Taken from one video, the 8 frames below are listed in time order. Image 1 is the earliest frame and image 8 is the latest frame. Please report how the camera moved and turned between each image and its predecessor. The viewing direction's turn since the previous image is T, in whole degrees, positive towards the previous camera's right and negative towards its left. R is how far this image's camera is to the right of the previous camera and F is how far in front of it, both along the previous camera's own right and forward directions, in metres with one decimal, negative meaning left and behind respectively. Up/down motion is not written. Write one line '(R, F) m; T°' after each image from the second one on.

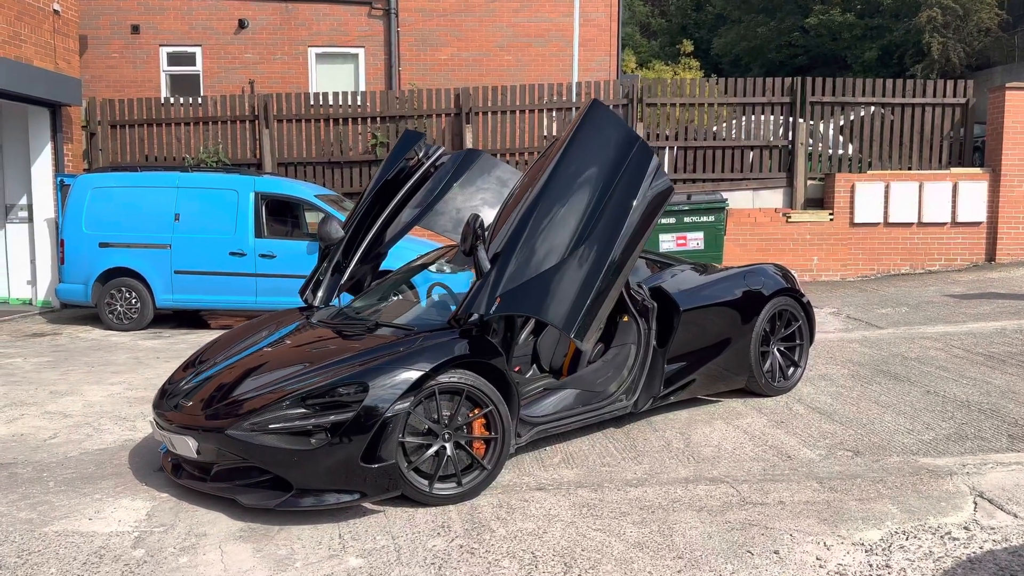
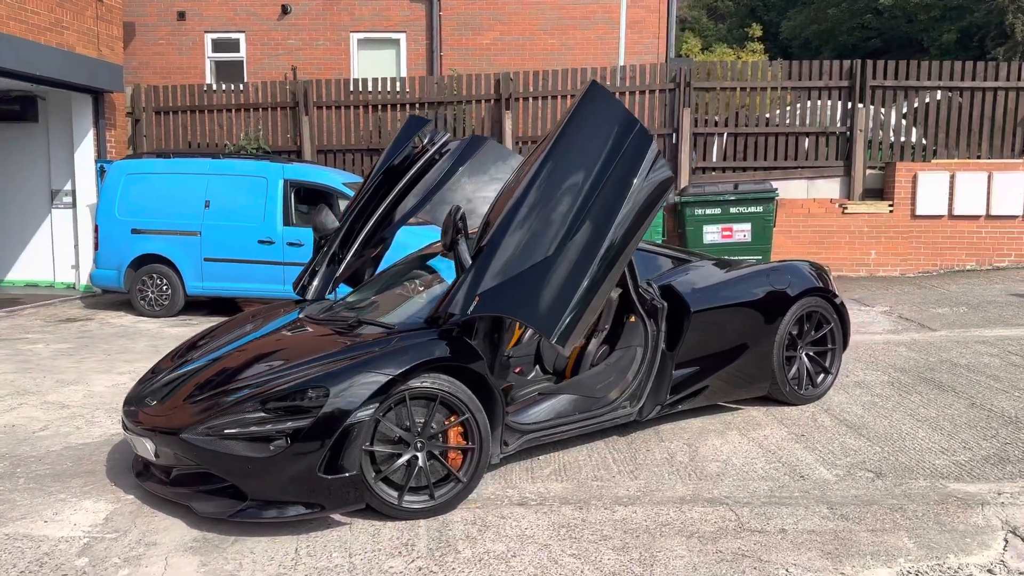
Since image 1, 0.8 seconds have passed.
(+0.3, +0.3) m; -4°
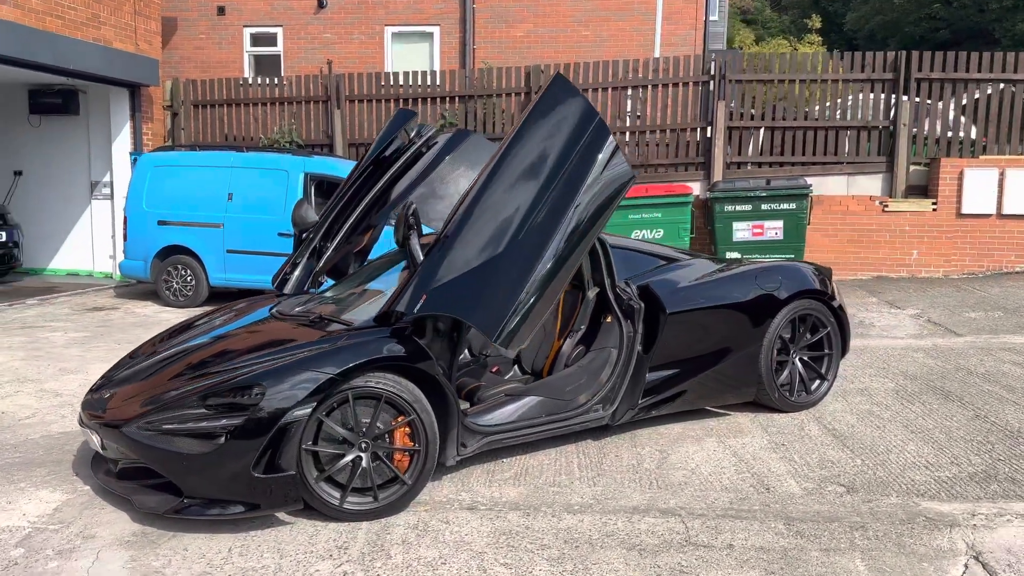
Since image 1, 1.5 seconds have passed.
(+0.4, +0.1) m; -4°
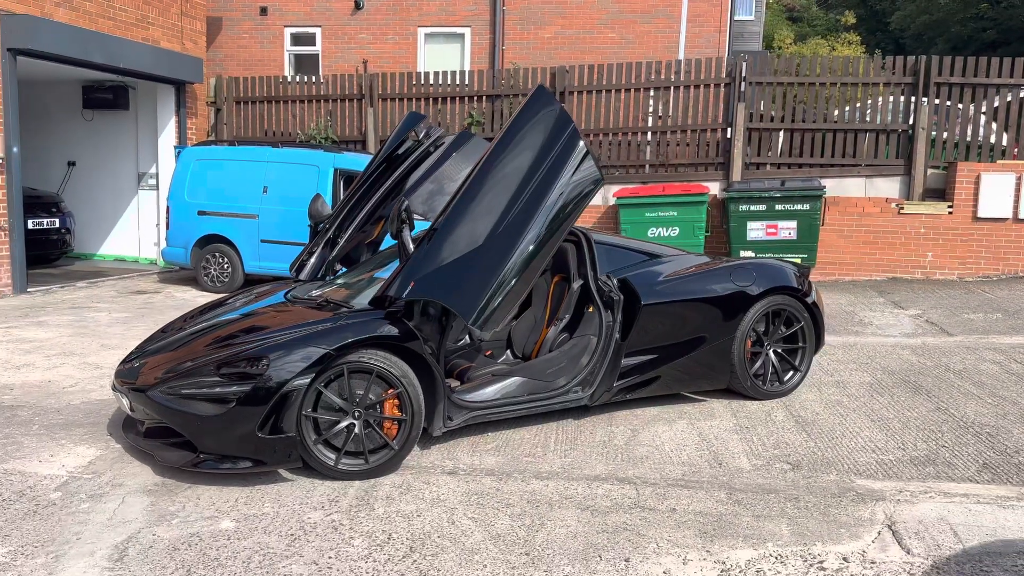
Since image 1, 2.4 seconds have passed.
(+0.3, -0.4) m; -3°
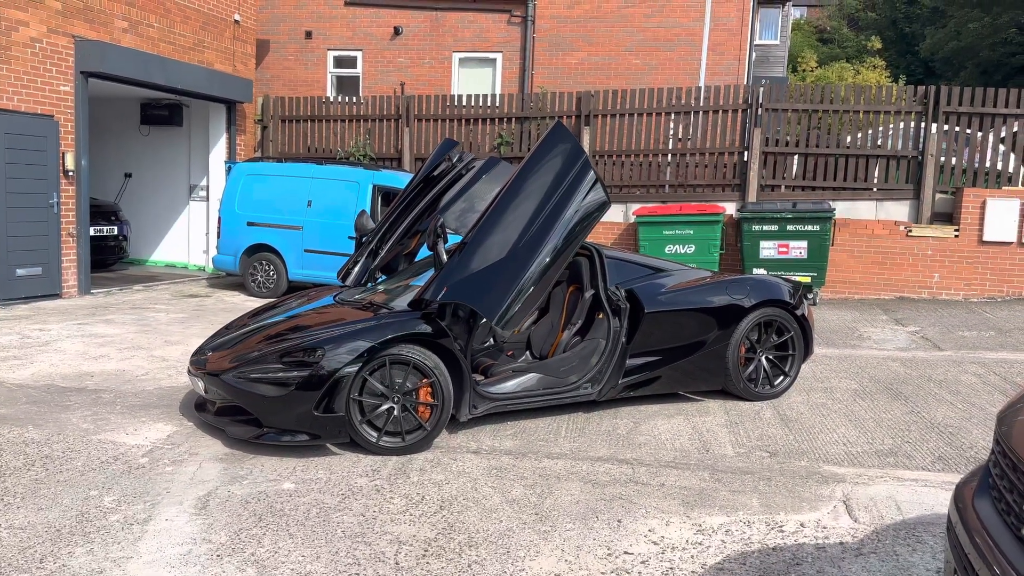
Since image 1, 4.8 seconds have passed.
(+0.1, -0.6) m; -2°
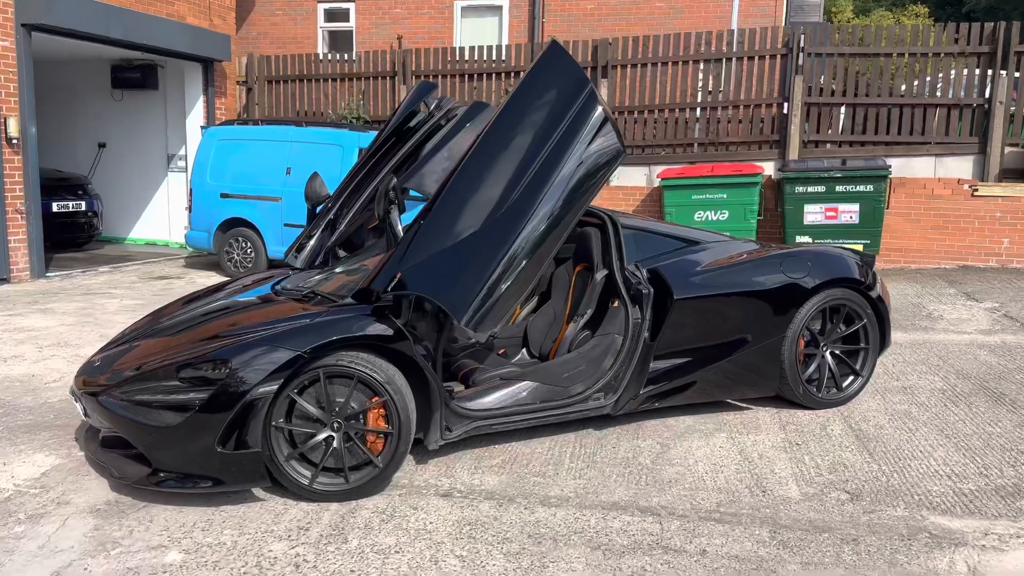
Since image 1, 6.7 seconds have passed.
(+0.2, +1.2) m; -2°
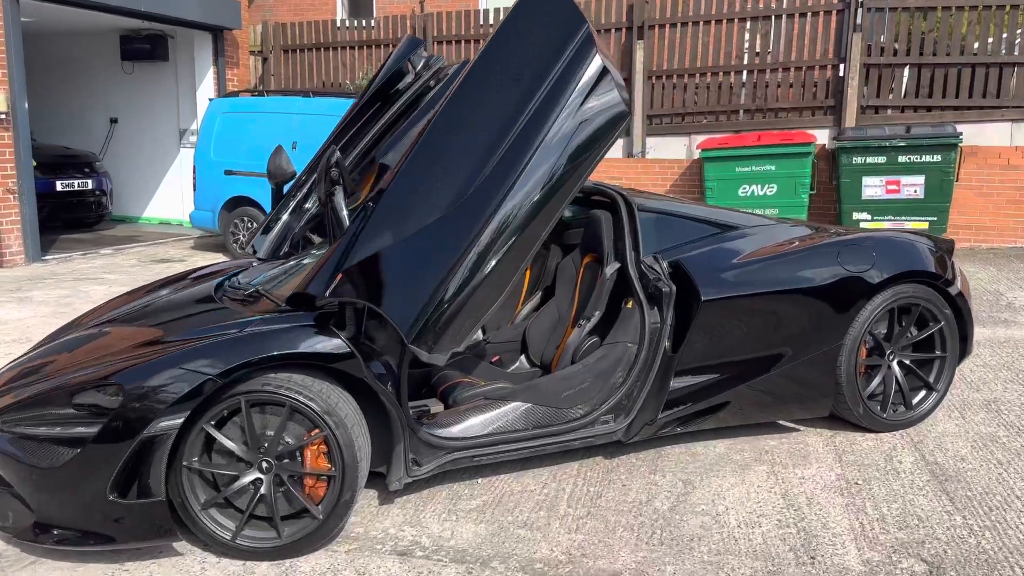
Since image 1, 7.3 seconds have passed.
(+0.2, +0.7) m; -3°
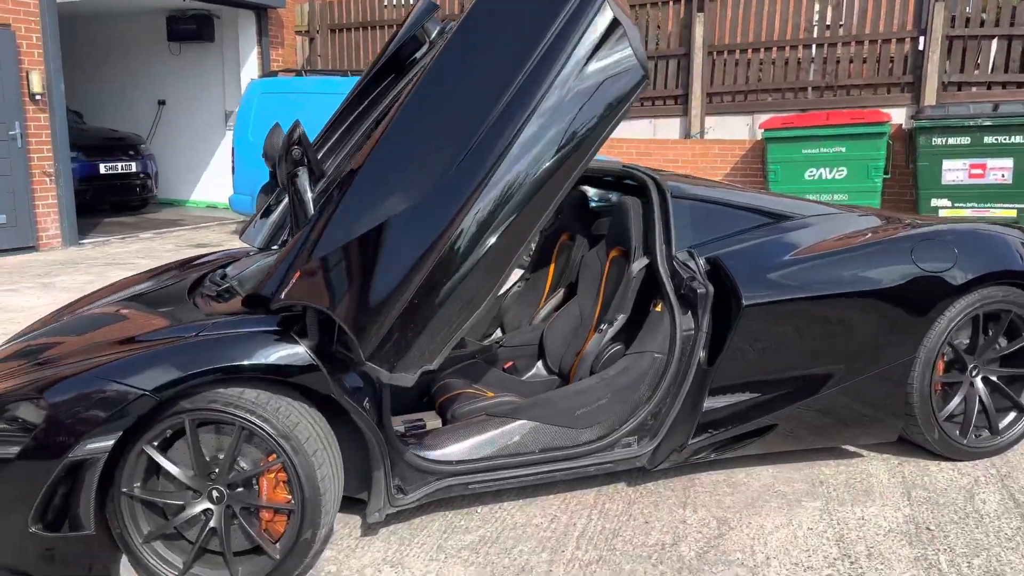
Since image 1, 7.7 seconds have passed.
(+0.2, +0.4) m; -4°
